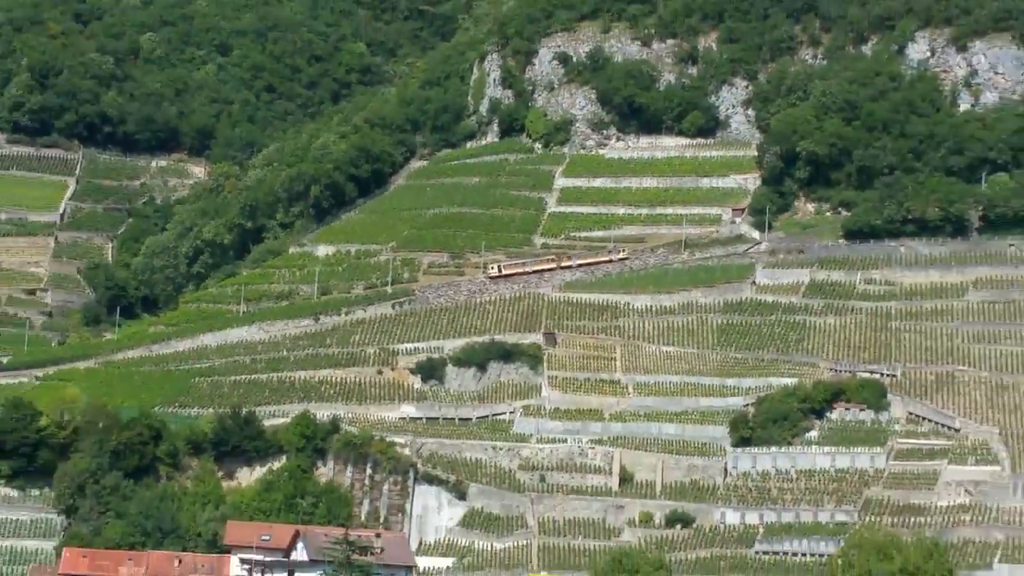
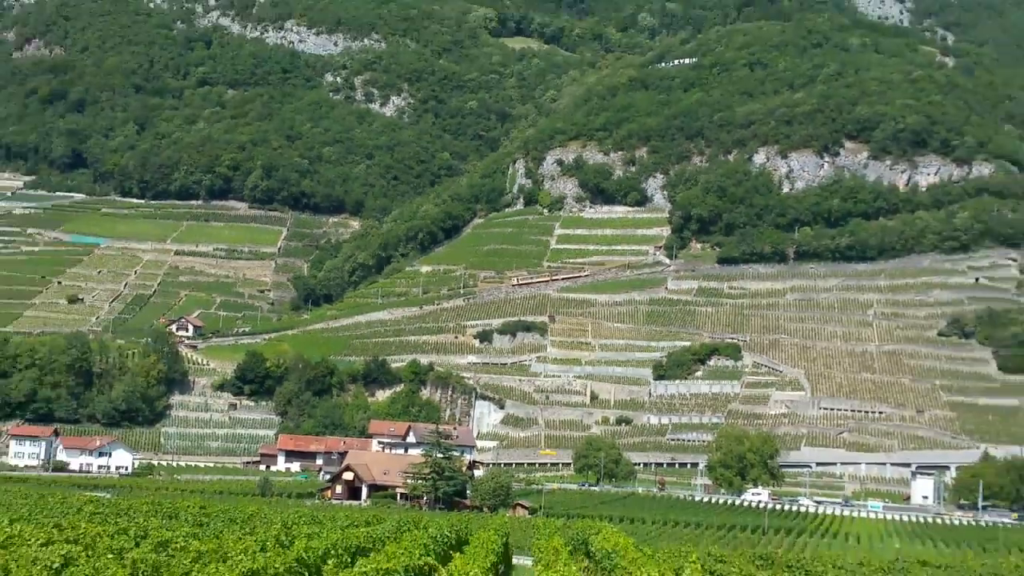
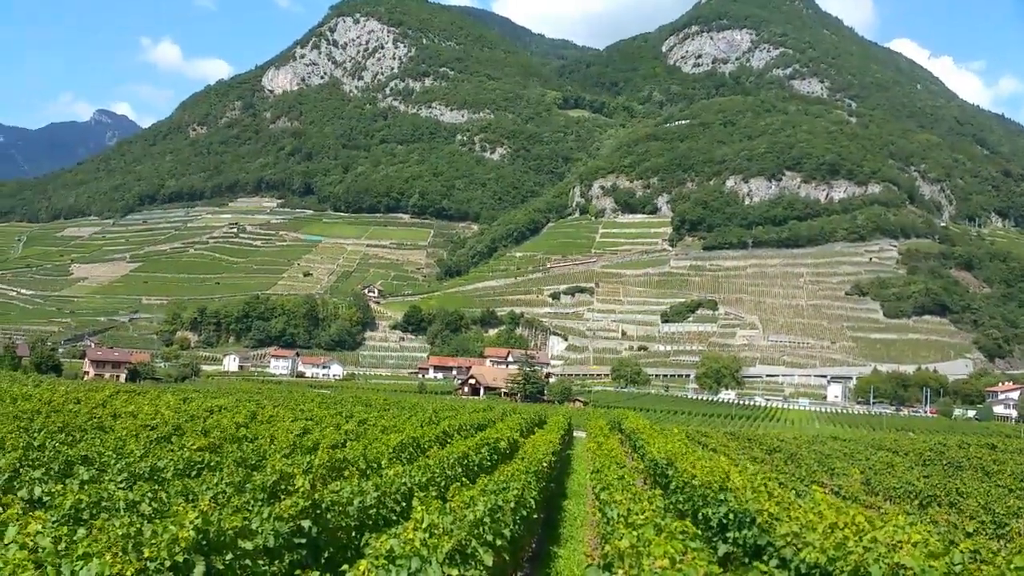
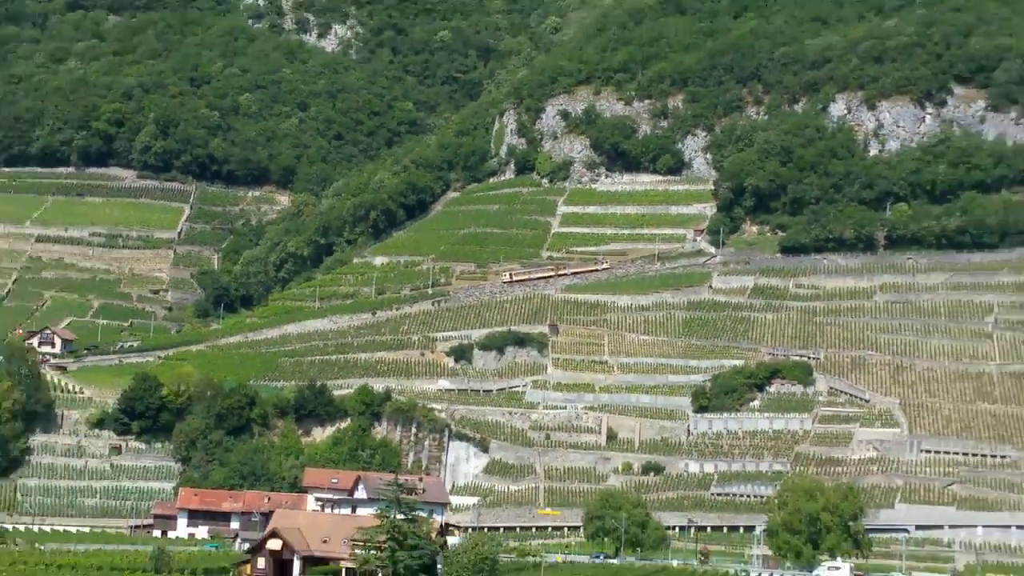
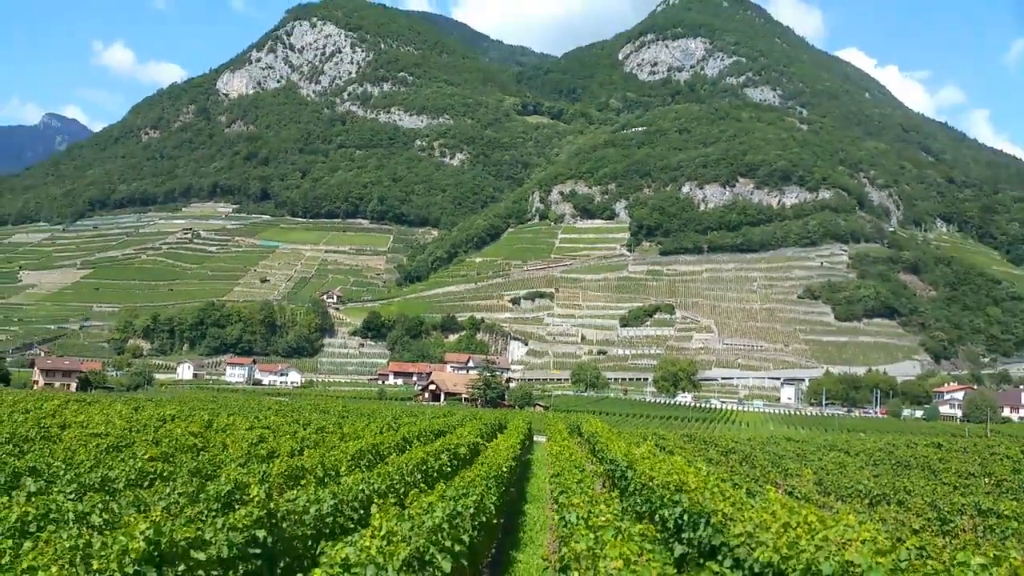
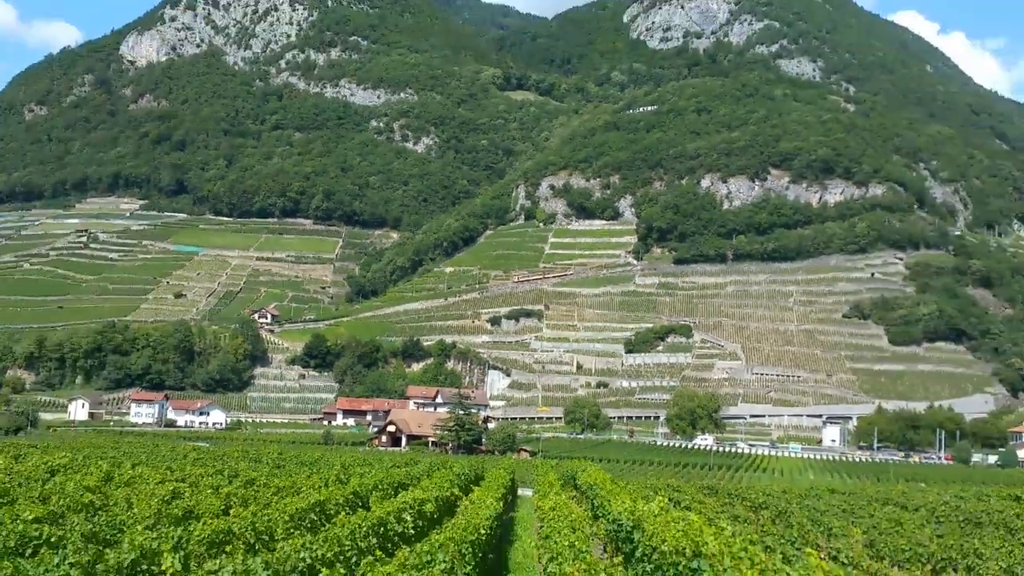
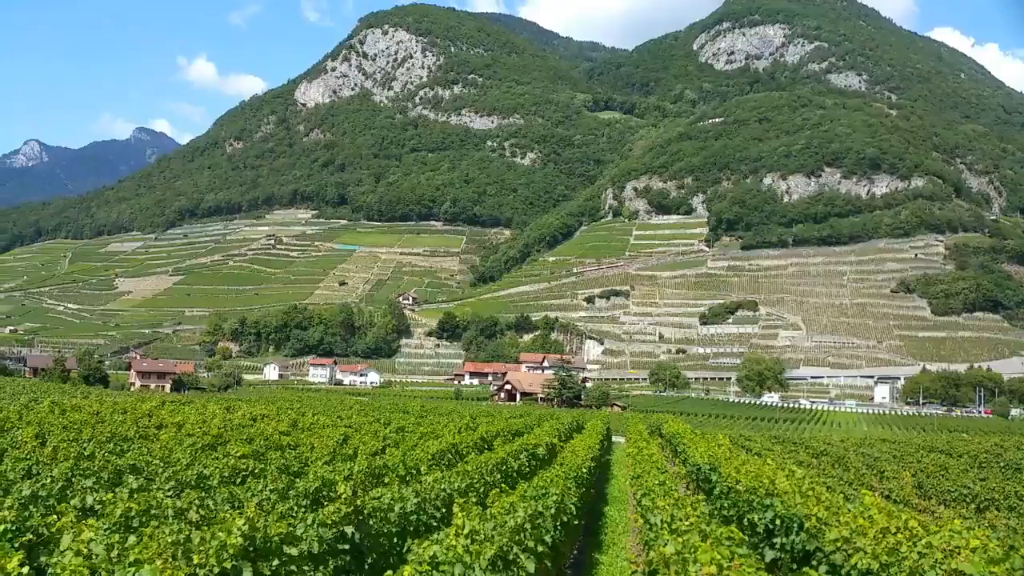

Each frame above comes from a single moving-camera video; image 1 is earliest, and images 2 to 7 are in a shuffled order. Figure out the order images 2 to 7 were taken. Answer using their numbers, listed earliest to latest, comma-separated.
4, 2, 6, 5, 3, 7
